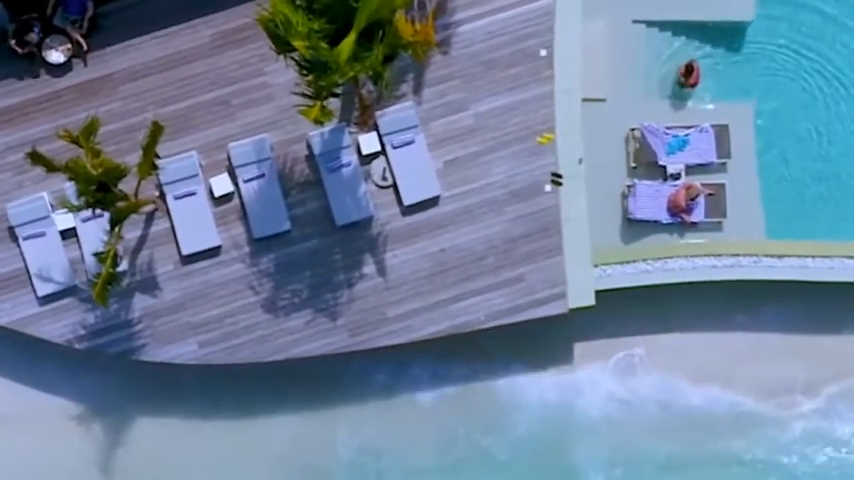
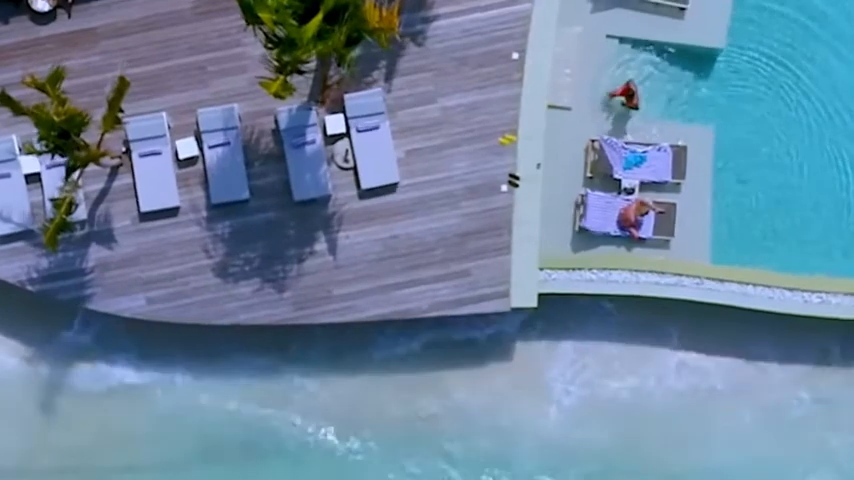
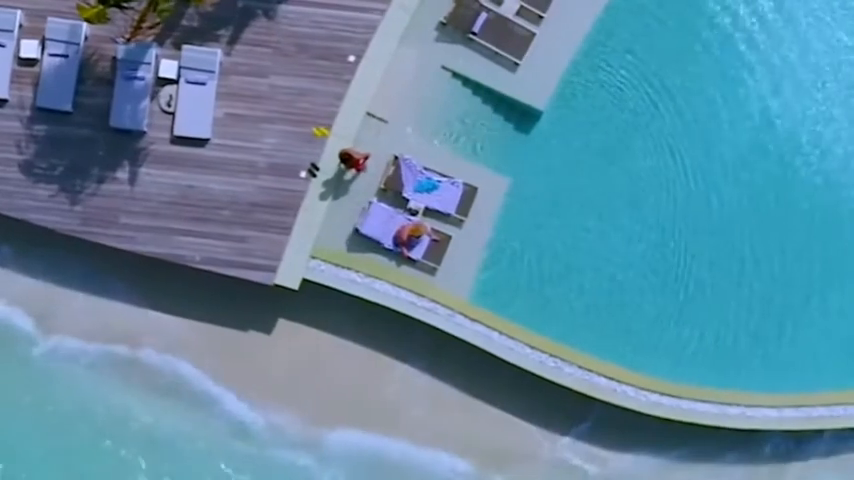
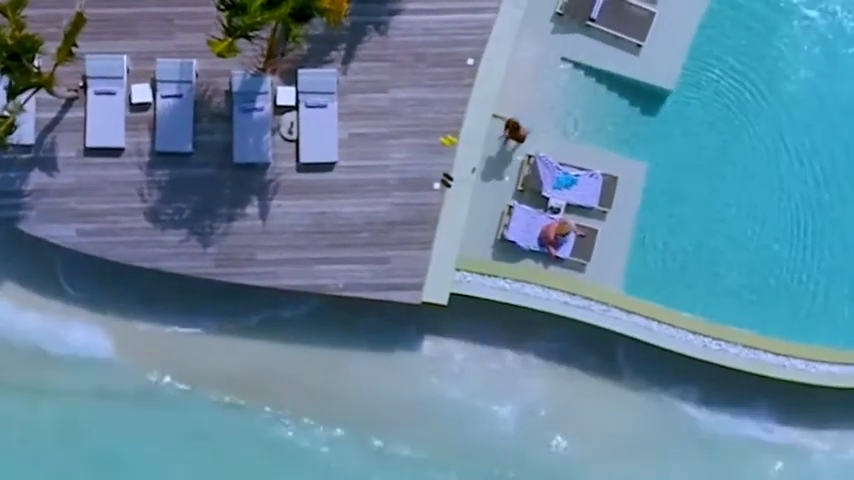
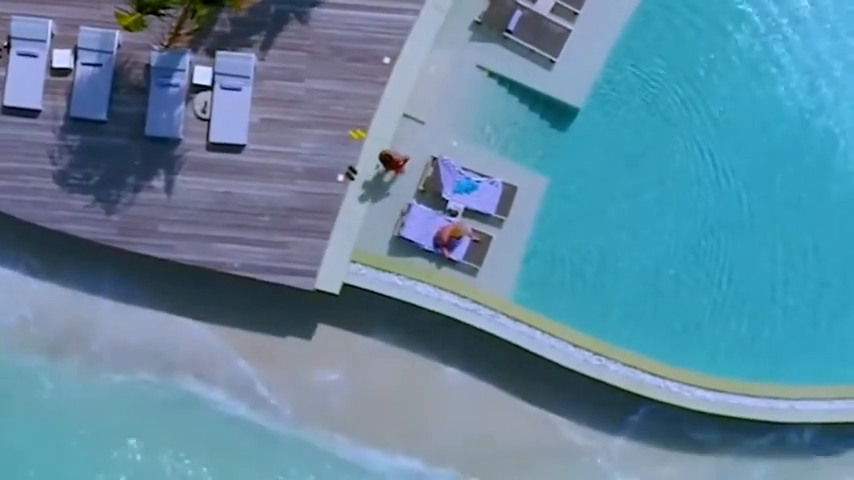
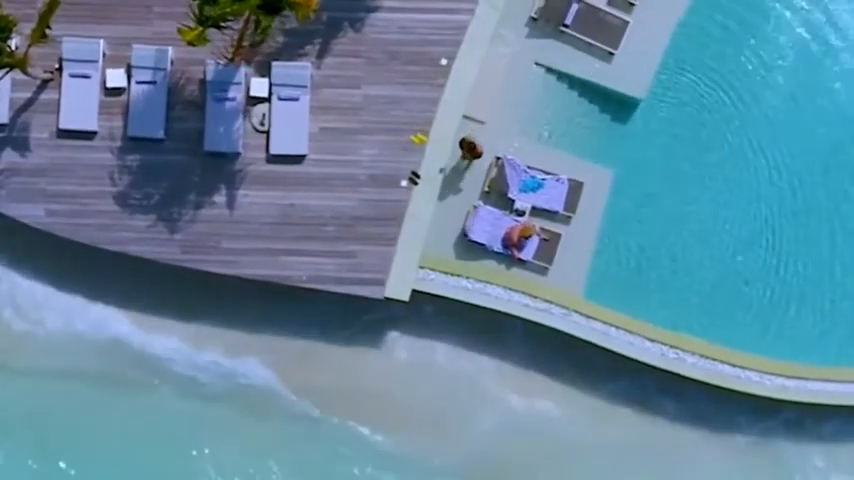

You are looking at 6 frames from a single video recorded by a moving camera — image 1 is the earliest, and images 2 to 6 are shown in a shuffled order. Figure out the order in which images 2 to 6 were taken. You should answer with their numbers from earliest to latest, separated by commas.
2, 4, 6, 5, 3
